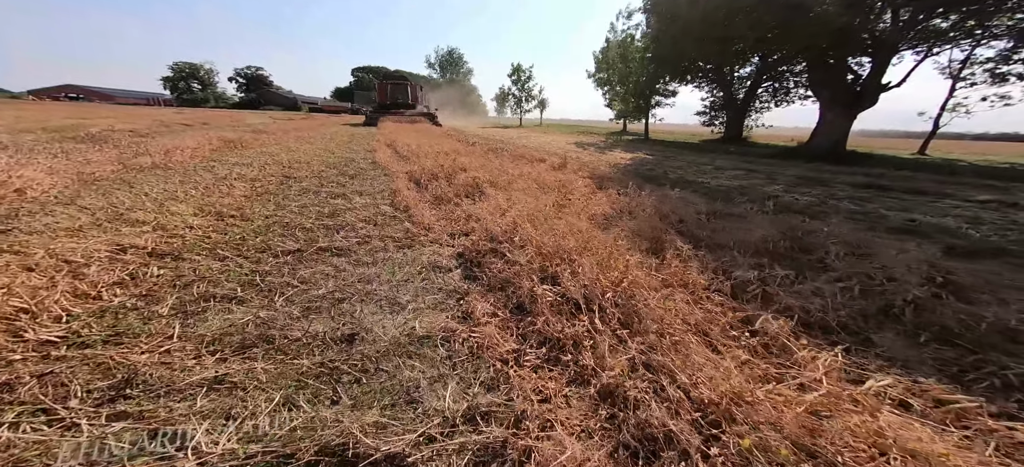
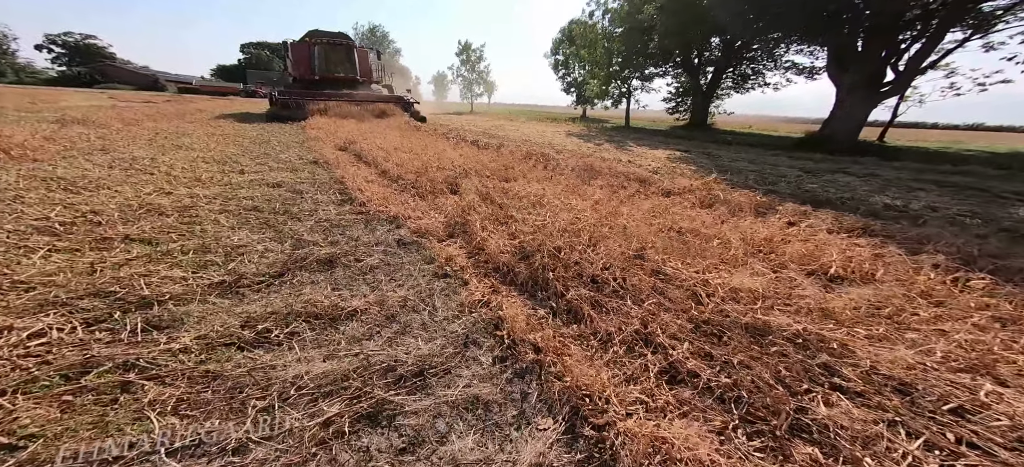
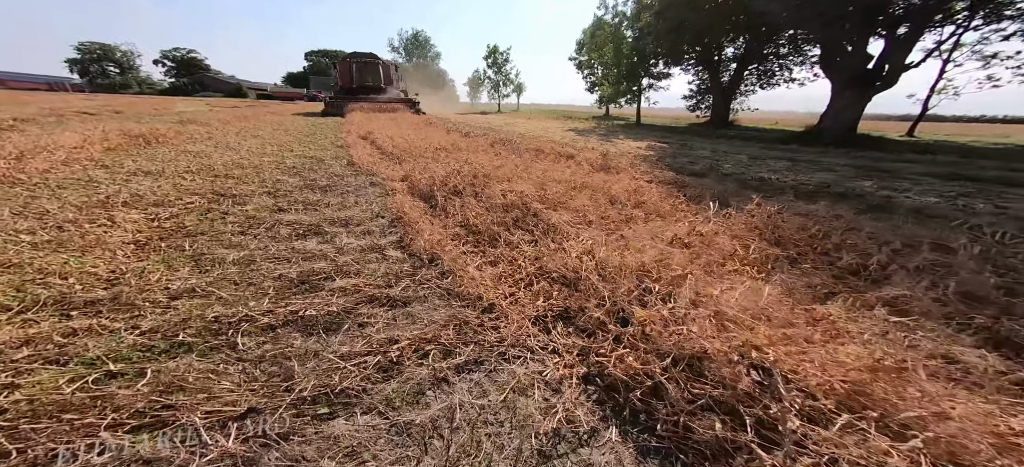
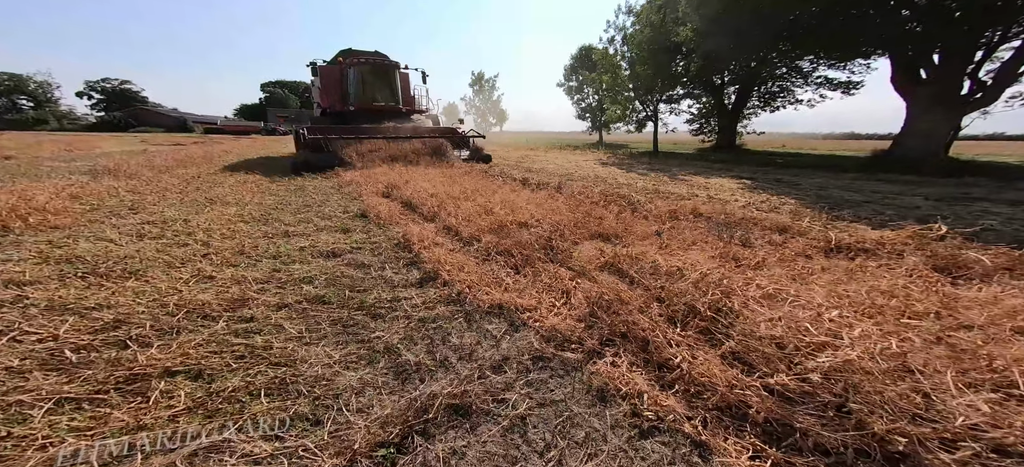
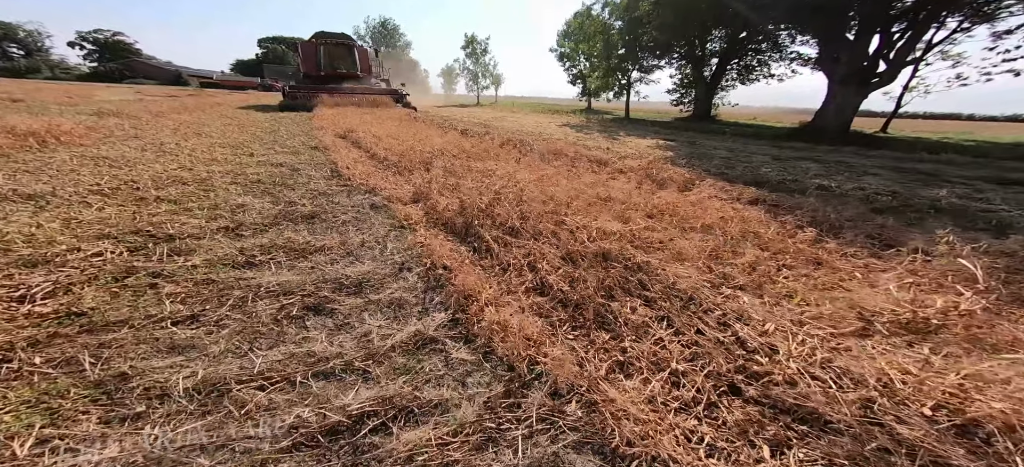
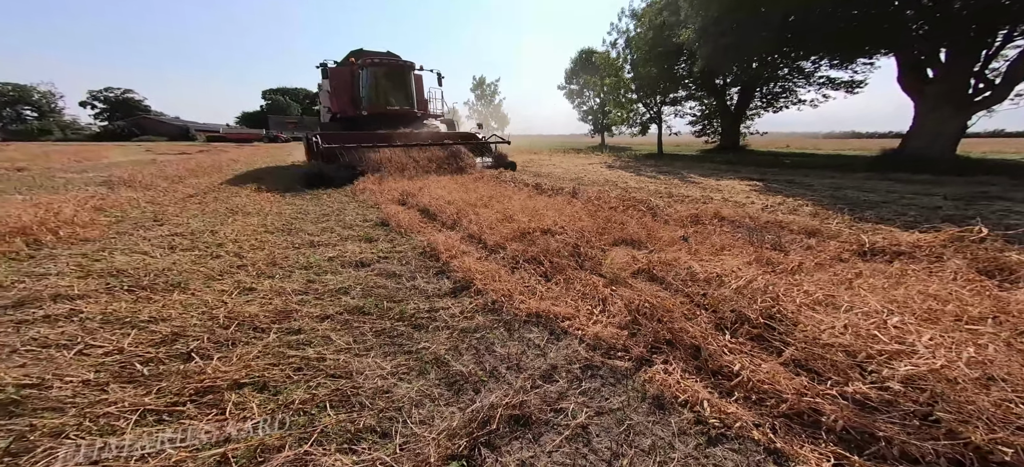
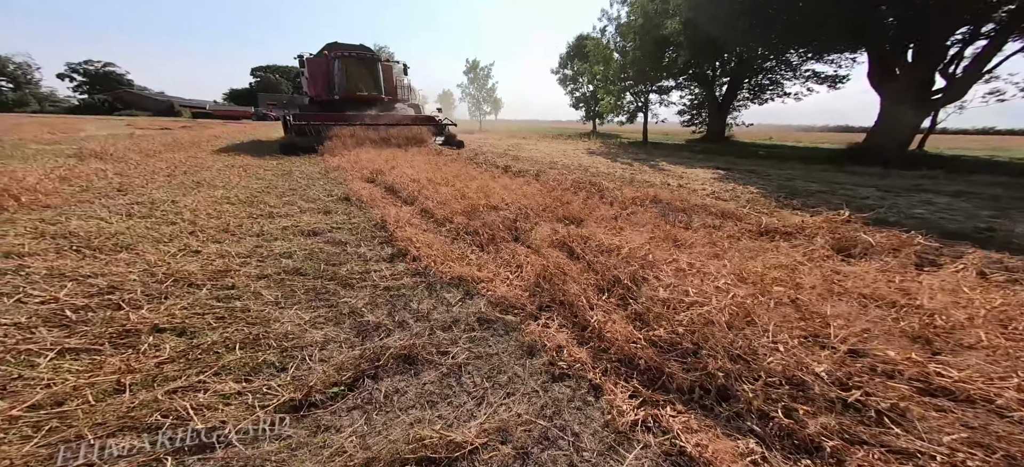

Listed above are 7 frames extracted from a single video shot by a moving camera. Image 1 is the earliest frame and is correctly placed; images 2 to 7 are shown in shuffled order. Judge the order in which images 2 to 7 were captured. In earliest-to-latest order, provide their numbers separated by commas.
3, 5, 2, 7, 4, 6
